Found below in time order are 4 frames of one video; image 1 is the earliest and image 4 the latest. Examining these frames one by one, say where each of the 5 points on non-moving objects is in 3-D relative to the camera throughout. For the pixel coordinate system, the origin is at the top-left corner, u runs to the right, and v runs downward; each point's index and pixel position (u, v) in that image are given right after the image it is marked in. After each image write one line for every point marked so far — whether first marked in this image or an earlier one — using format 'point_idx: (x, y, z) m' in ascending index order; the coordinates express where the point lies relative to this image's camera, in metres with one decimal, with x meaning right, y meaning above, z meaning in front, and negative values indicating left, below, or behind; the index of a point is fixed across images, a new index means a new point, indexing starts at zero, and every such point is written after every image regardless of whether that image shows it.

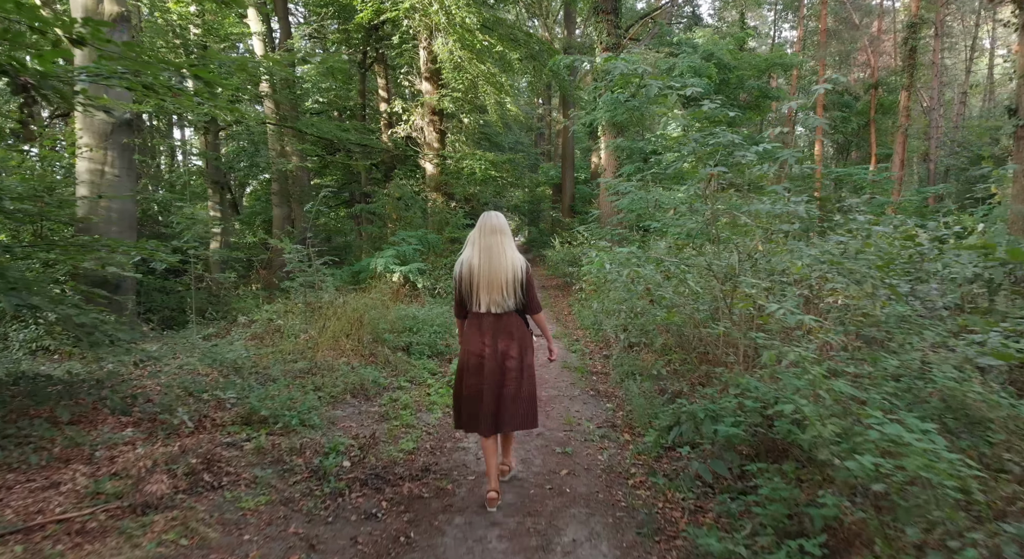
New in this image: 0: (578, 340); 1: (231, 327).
0: (+1.0, -1.0, +9.2) m
1: (-4.3, -0.7, +8.9) m
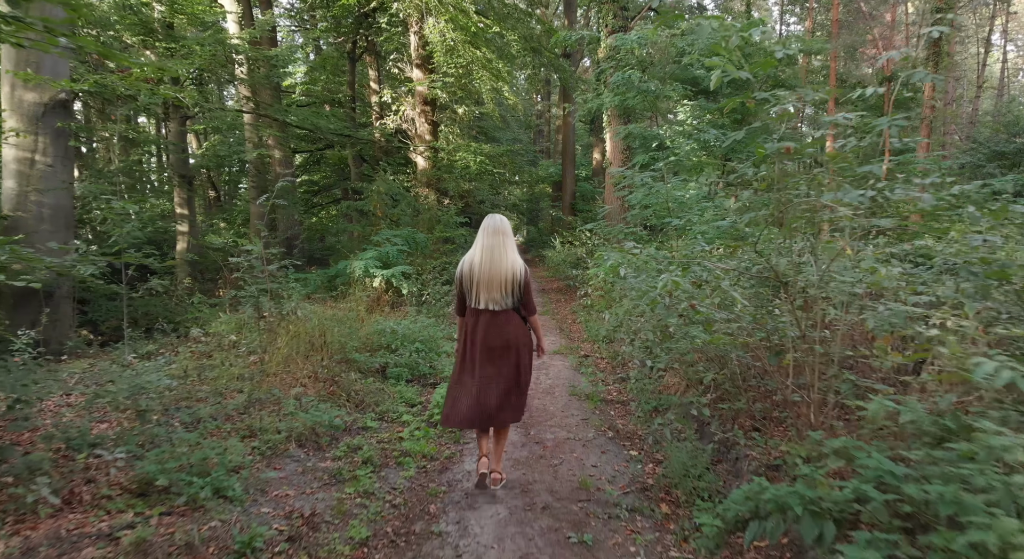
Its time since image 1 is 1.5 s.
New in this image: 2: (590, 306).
0: (+1.0, -1.0, +7.8) m
1: (-4.3, -0.8, +7.6) m
2: (+1.5, -0.5, +11.1) m
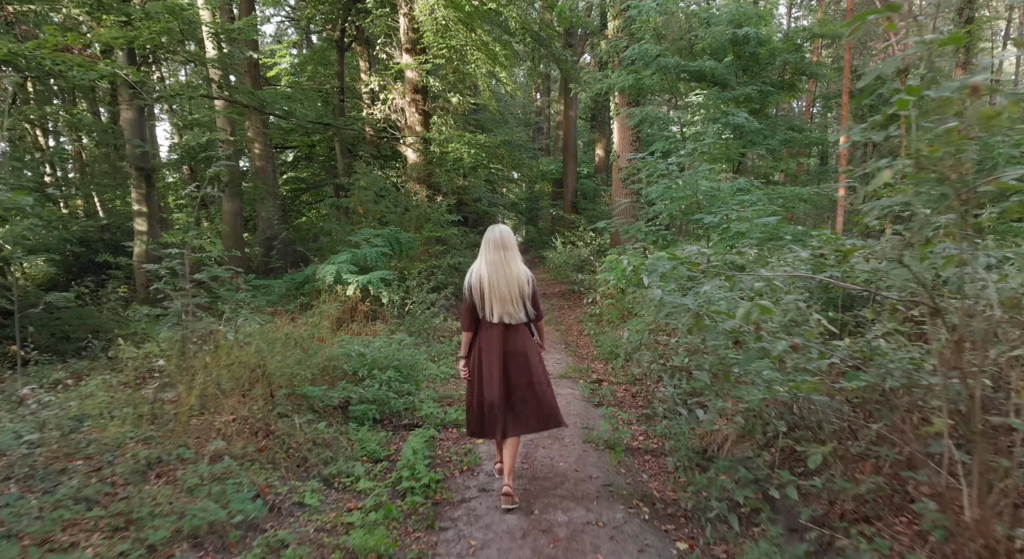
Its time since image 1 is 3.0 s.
0: (+1.0, -1.1, +6.4) m
1: (-4.3, -0.9, +6.2) m
2: (+1.5, -0.6, +9.7) m
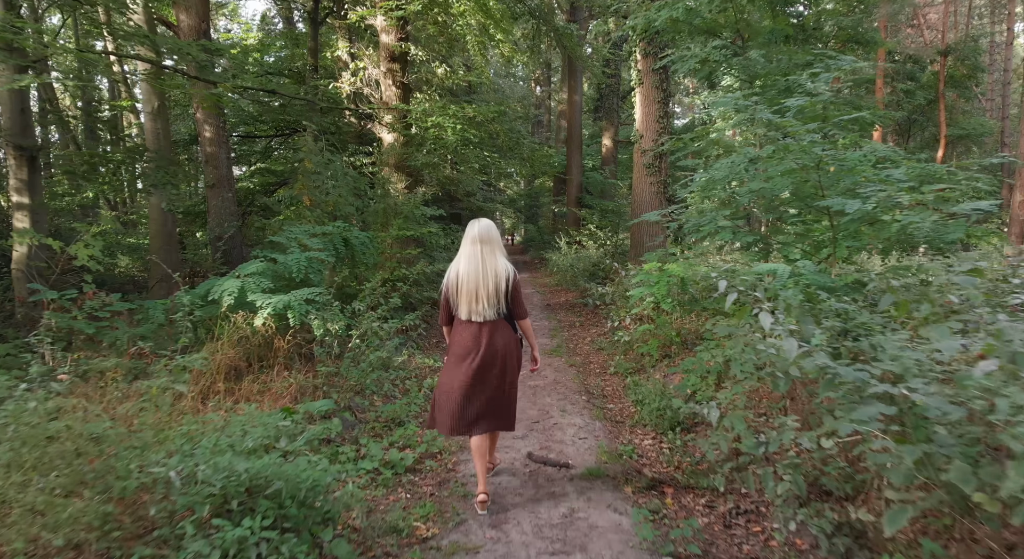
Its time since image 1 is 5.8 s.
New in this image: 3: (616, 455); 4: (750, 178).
0: (+1.0, -1.3, +3.7) m
1: (-4.4, -1.1, +3.4) m
2: (+1.4, -0.8, +7.0) m
3: (+0.8, -1.3, +4.3) m
4: (+2.0, +0.9, +5.1) m
